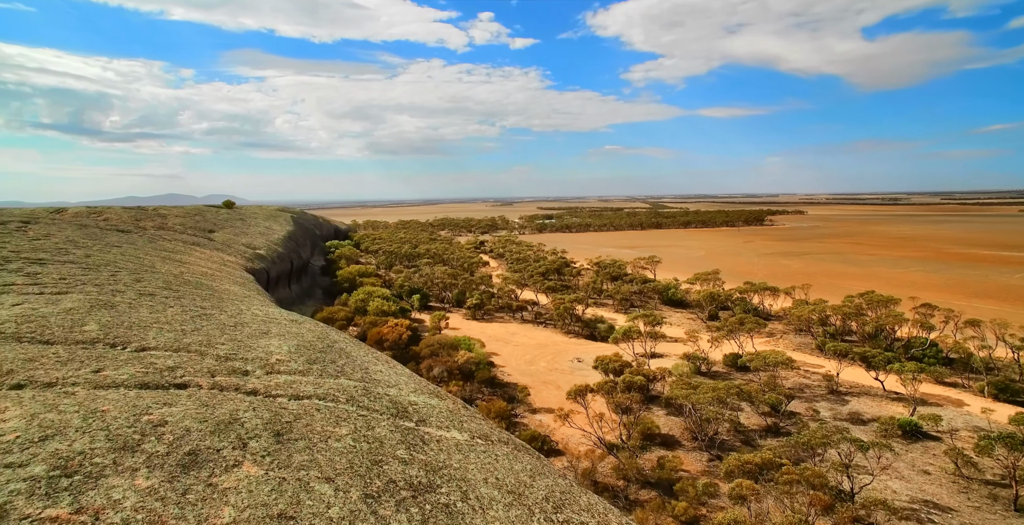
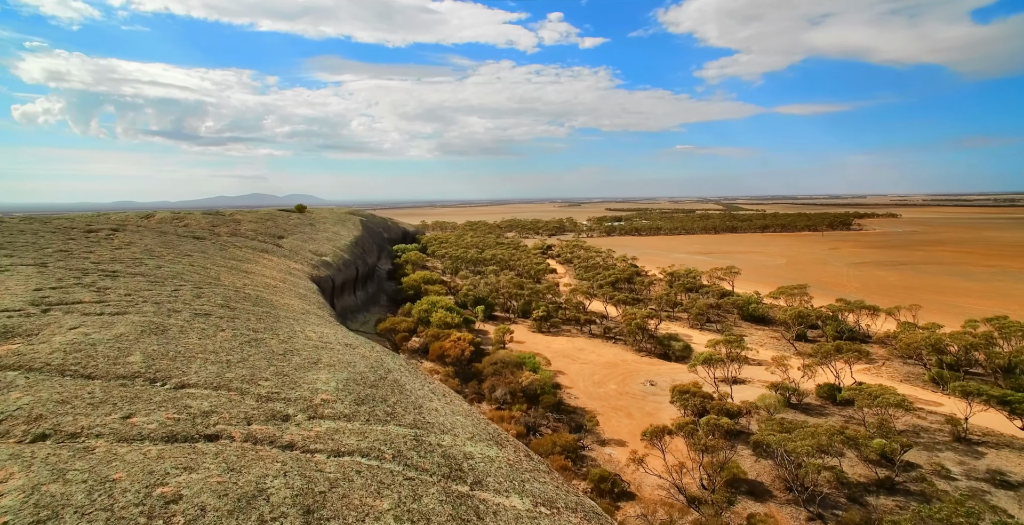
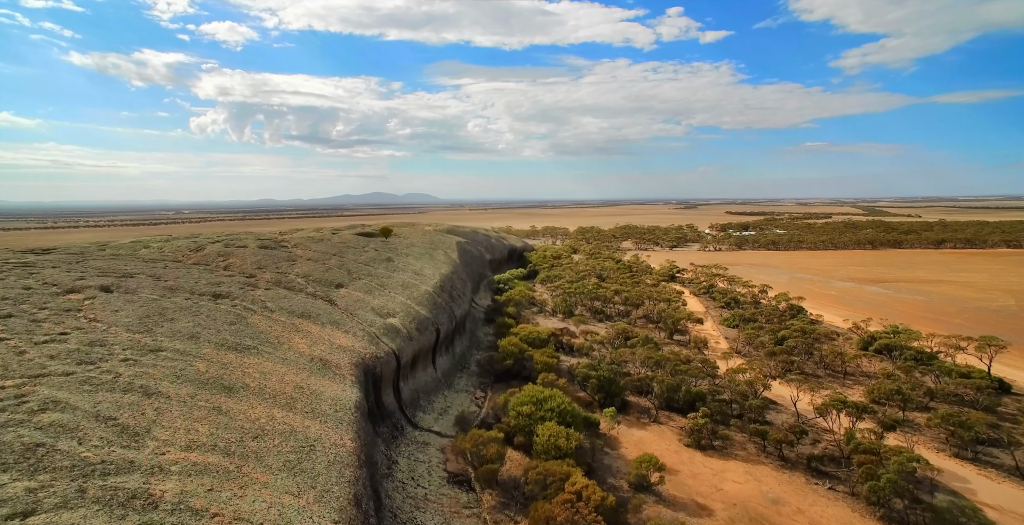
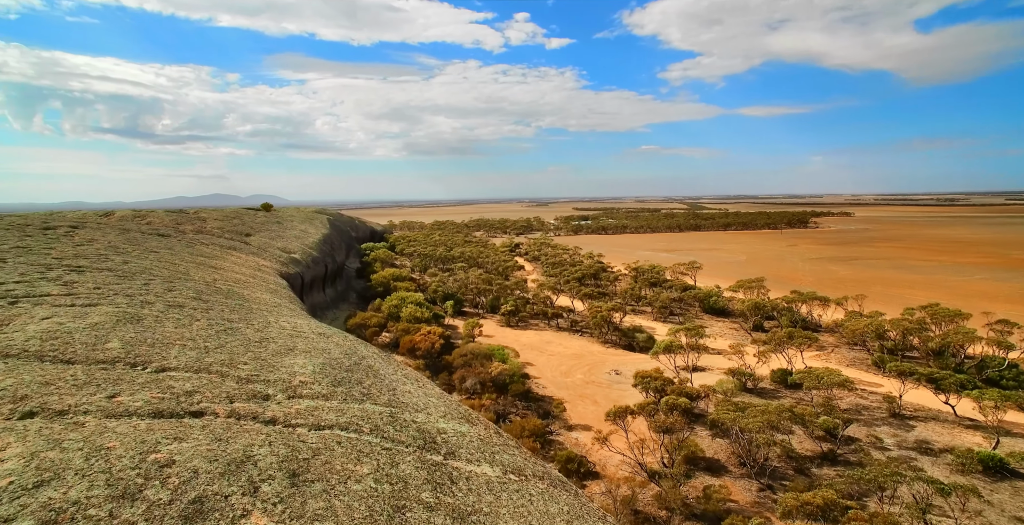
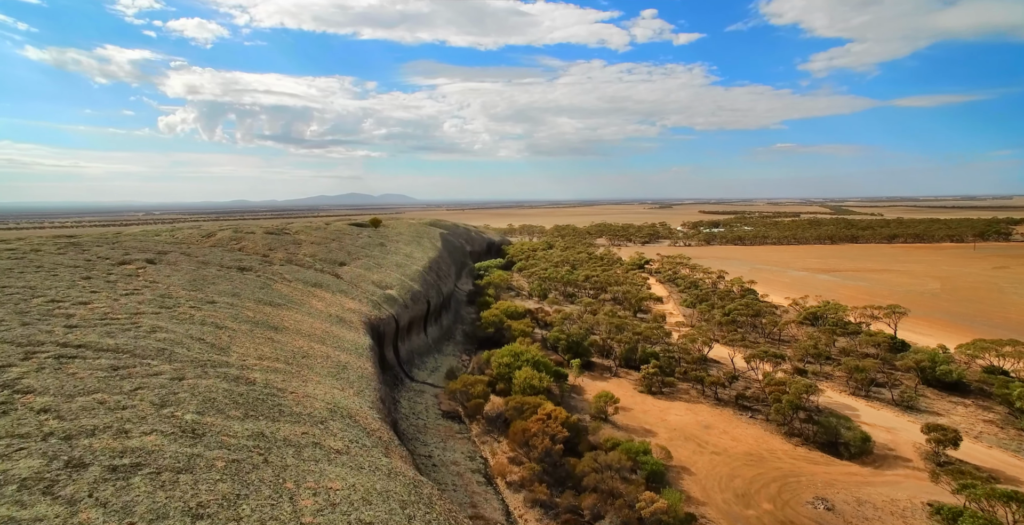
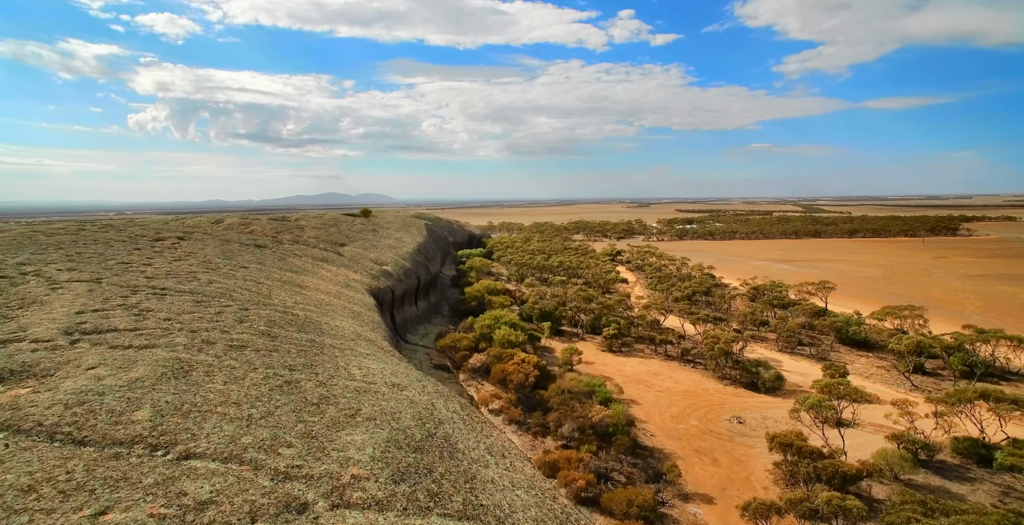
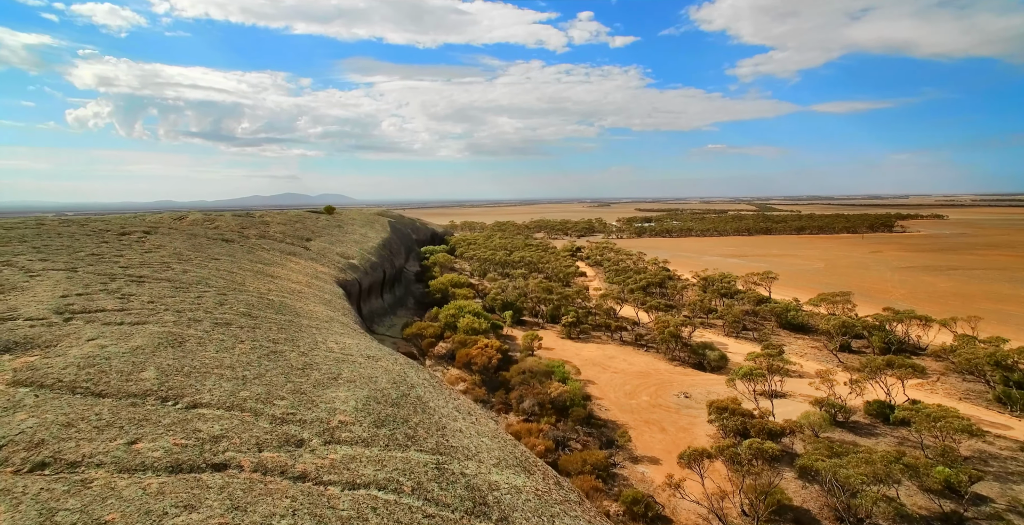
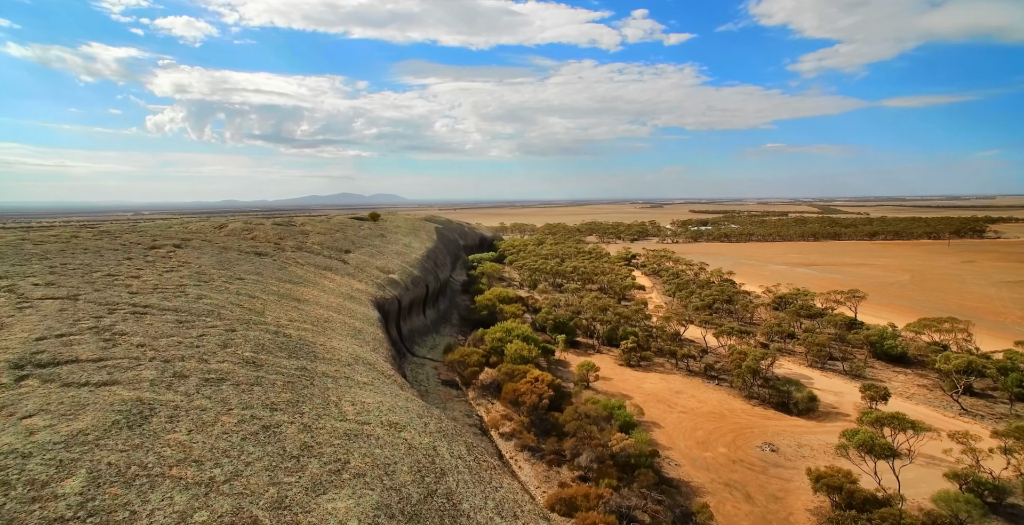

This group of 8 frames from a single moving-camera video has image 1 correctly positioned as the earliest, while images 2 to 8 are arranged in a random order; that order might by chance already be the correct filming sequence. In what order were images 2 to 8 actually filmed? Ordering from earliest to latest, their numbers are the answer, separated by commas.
4, 2, 7, 6, 8, 5, 3
